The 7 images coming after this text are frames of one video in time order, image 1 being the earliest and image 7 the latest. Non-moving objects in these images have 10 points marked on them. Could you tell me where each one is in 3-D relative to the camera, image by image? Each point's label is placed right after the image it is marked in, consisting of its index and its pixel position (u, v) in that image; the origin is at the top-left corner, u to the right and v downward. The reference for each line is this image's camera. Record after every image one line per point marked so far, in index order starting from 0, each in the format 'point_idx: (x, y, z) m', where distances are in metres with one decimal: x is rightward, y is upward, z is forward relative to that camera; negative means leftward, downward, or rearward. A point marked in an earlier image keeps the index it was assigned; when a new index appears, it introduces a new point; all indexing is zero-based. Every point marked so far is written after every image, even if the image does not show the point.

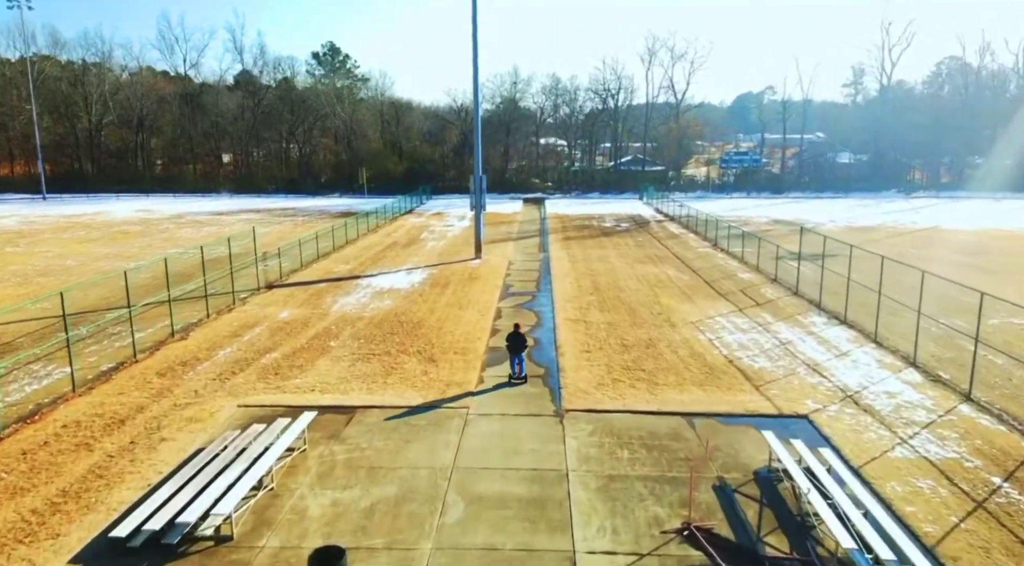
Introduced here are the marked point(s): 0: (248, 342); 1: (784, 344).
0: (-6.5, -1.5, +17.0) m
1: (+6.6, -1.5, +16.8) m
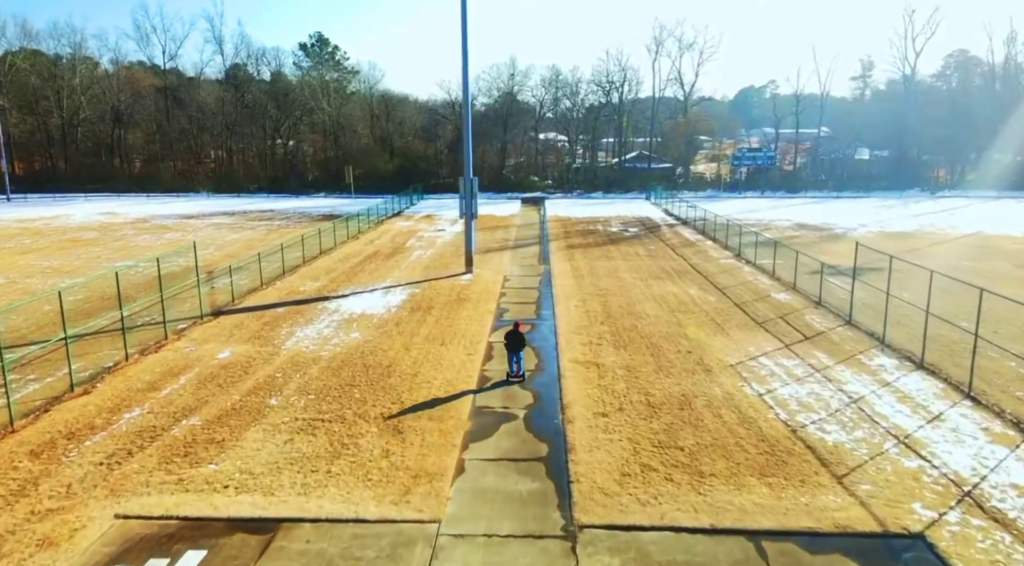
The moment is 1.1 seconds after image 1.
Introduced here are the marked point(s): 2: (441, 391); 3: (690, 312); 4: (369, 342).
0: (-6.6, -2.2, +13.2) m
1: (+6.5, -2.2, +13.0) m
2: (-1.4, -2.0, +13.3) m
3: (+4.9, -0.8, +19.2) m
4: (-3.4, -1.4, +16.7) m
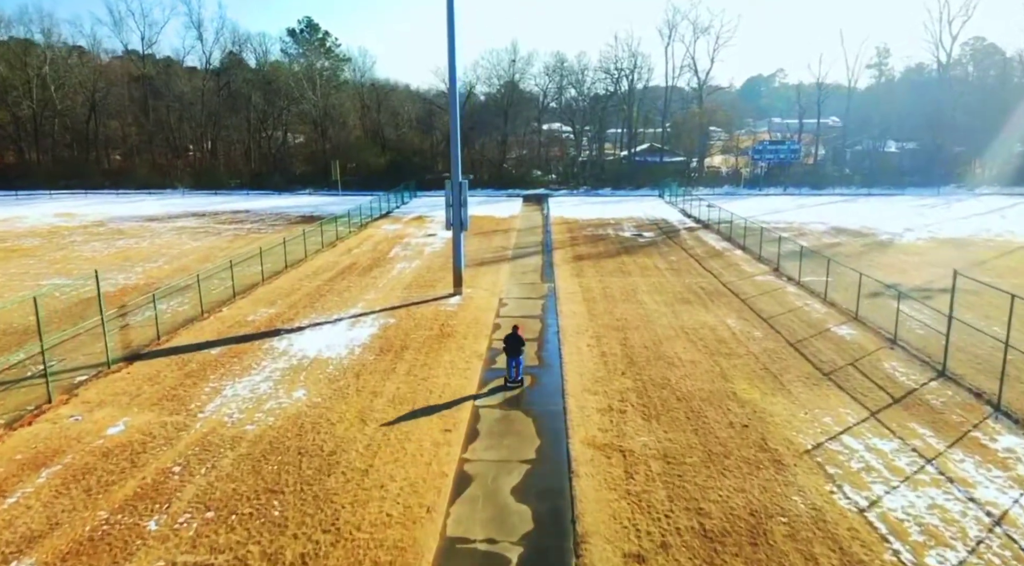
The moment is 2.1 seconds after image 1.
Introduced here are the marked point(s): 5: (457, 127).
0: (-6.7, -3.1, +9.2) m
1: (+6.3, -3.1, +8.9) m
2: (-1.5, -2.9, +9.2) m
3: (+4.8, -1.6, +15.1) m
4: (-3.5, -2.2, +12.6) m
5: (-1.6, +4.5, +19.9) m
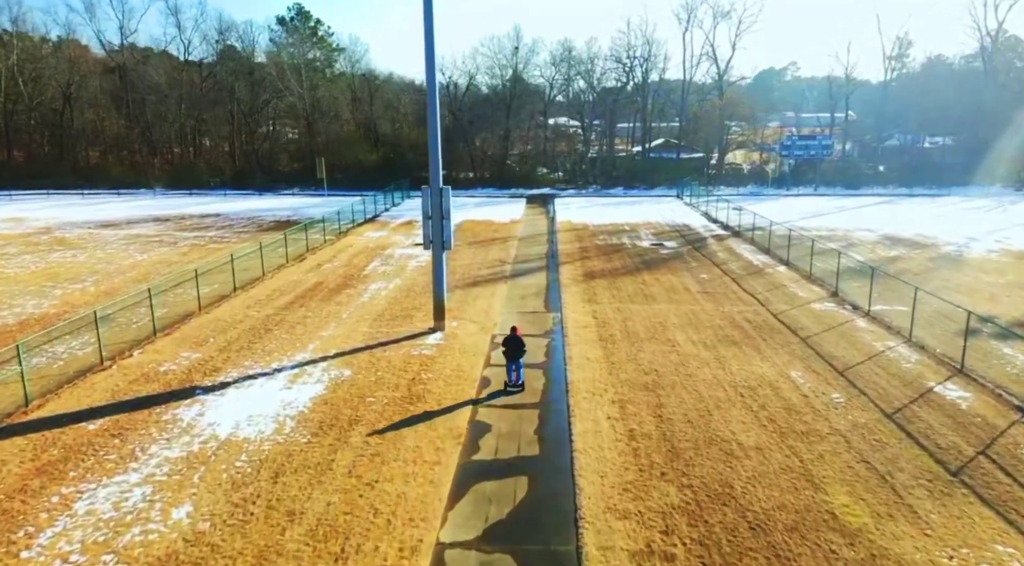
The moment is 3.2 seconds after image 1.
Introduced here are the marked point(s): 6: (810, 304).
0: (-6.9, -3.9, +4.9) m
1: (+6.1, -4.0, +4.5) m
2: (-1.7, -3.8, +4.9) m
3: (+4.7, -2.4, +10.7) m
4: (-3.7, -3.0, +8.3) m
5: (-1.7, +3.7, +15.5) m
6: (+7.8, -0.6, +18.2) m
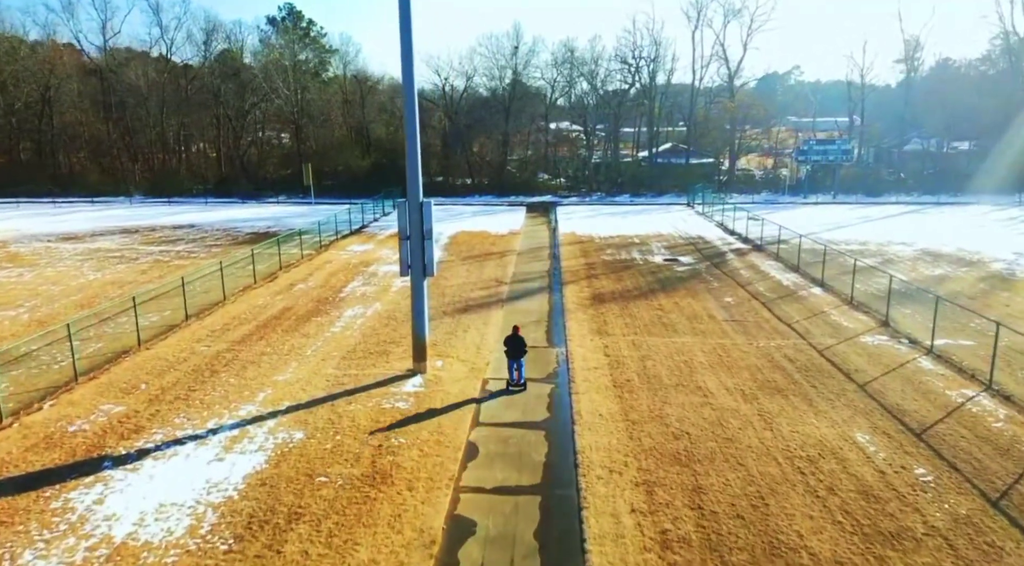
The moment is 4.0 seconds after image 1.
0: (-7.0, -4.5, +2.2) m
1: (+6.0, -4.5, +1.8) m
2: (-1.8, -4.3, +2.1) m
3: (+4.6, -3.0, +8.0) m
4: (-3.8, -3.6, +5.6) m
5: (-1.8, +3.1, +12.8) m
6: (+7.7, -1.2, +15.5) m
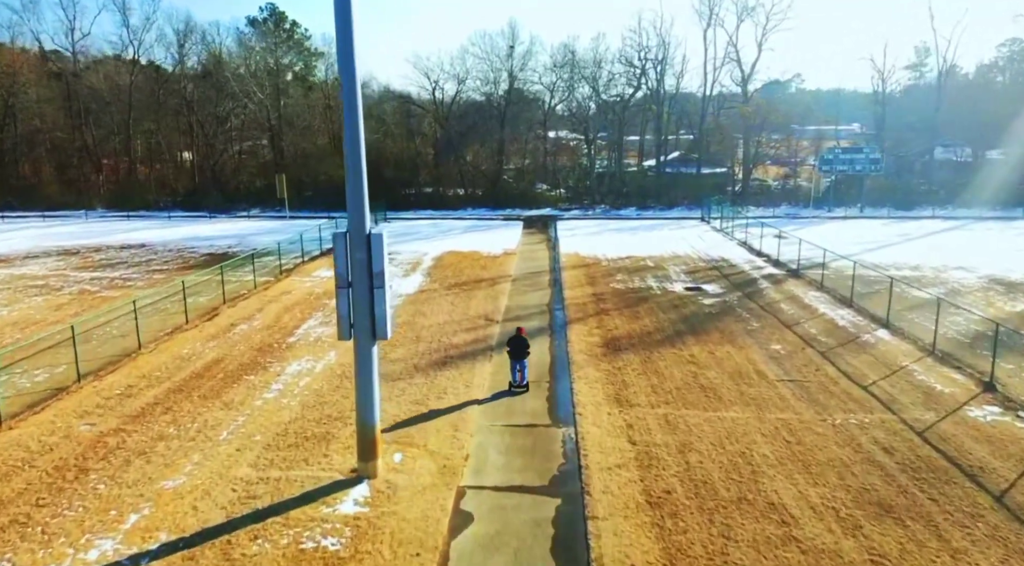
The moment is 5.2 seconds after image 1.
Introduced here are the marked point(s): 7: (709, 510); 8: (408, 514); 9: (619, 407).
0: (-7.2, -5.2, -1.8) m
1: (+5.9, -5.3, -2.1) m
2: (-2.0, -5.1, -1.8) m
3: (+4.4, -3.8, +4.0) m
4: (-4.0, -4.4, +1.6) m
5: (-2.0, +2.2, +9.0) m
6: (+7.6, -2.1, +11.6) m
7: (+2.4, -2.8, +8.5) m
8: (-1.2, -2.9, +8.5) m
9: (+1.8, -2.1, +11.7) m
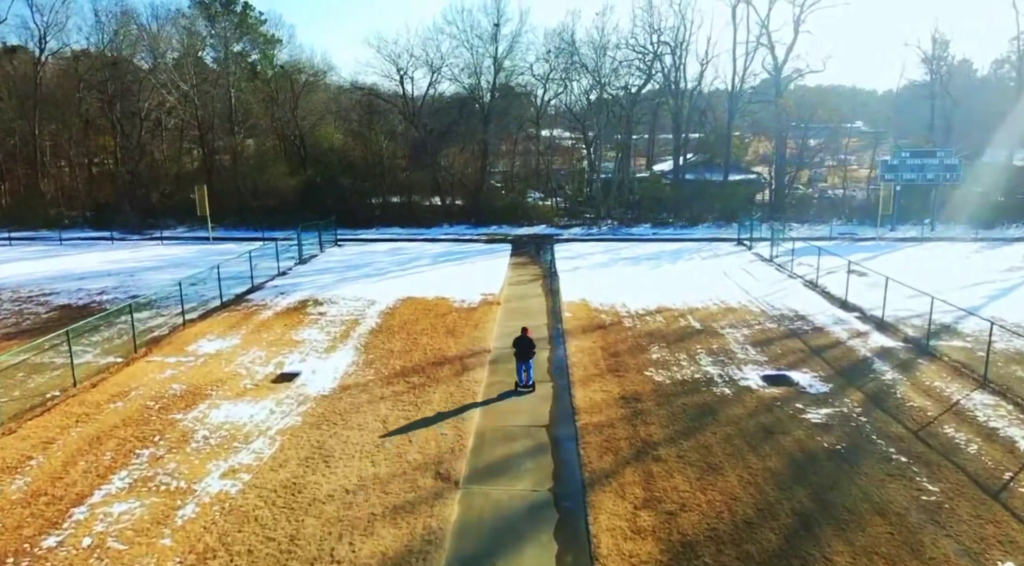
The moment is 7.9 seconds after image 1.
0: (-7.3, -7.0, -9.5) m
1: (+5.7, -7.0, -9.7) m
2: (-2.1, -6.8, -9.4) m
3: (+4.2, -5.5, -3.5) m
4: (-4.1, -6.2, -6.0) m
5: (-2.3, +0.5, +1.3) m
6: (+7.3, -3.8, +4.1) m
7: (+2.1, -4.5, +0.9) m
8: (-1.5, -4.6, +0.9) m
9: (+1.5, -3.8, +4.1) m
